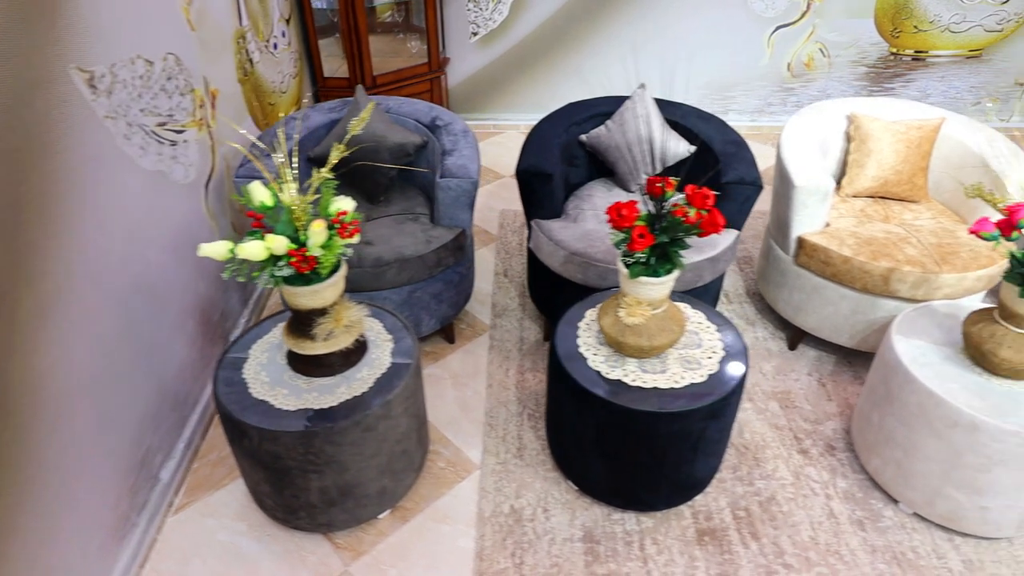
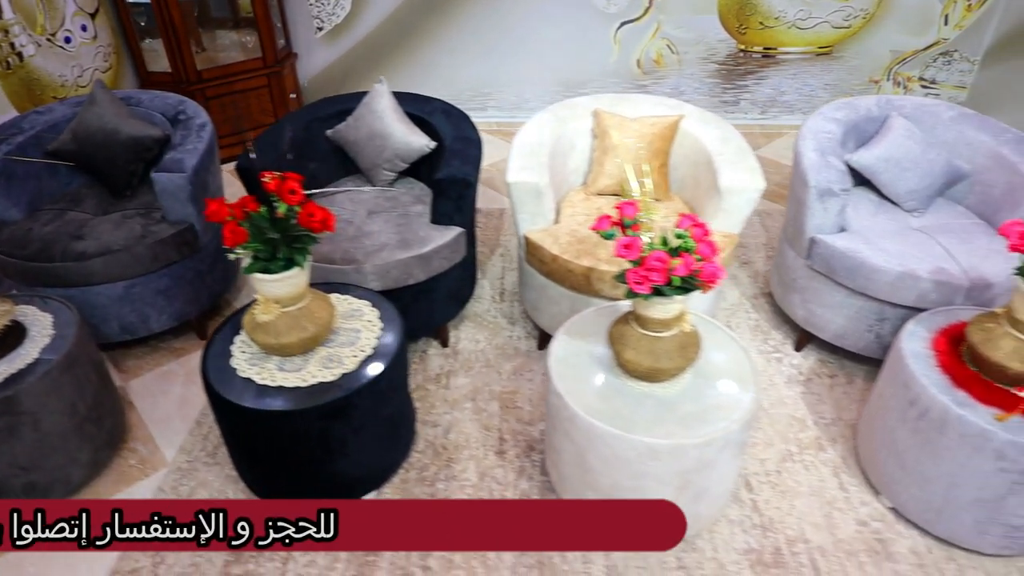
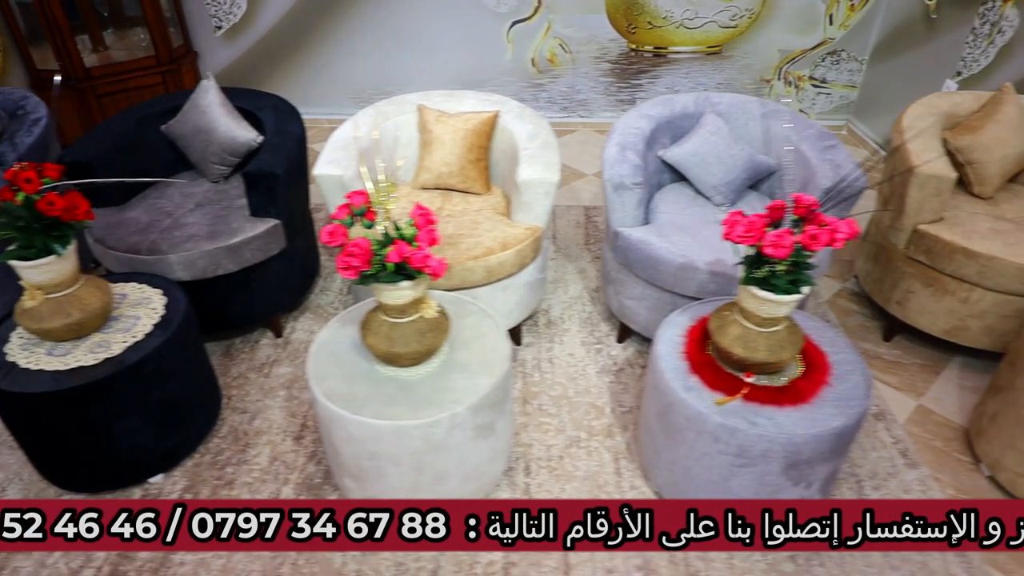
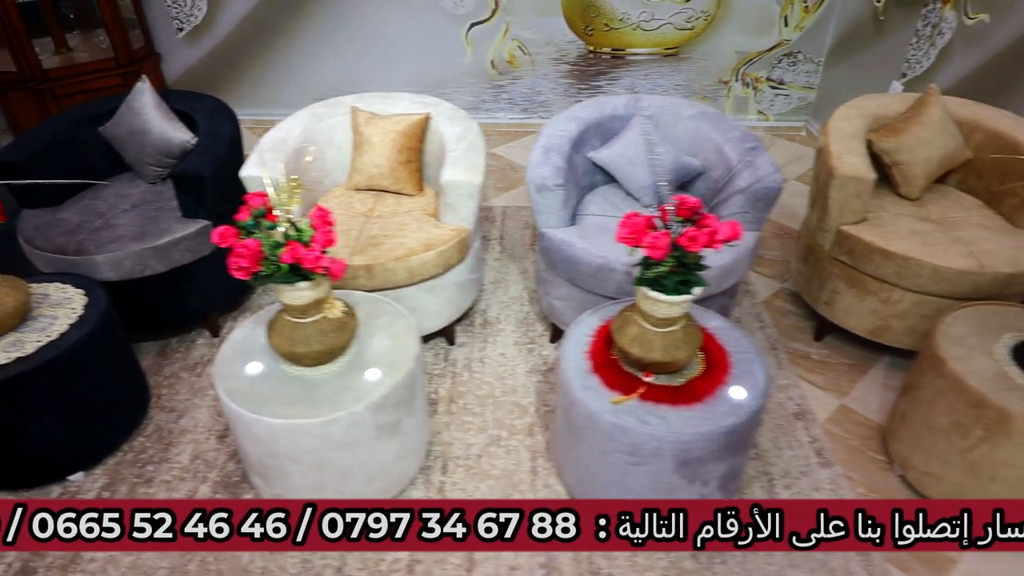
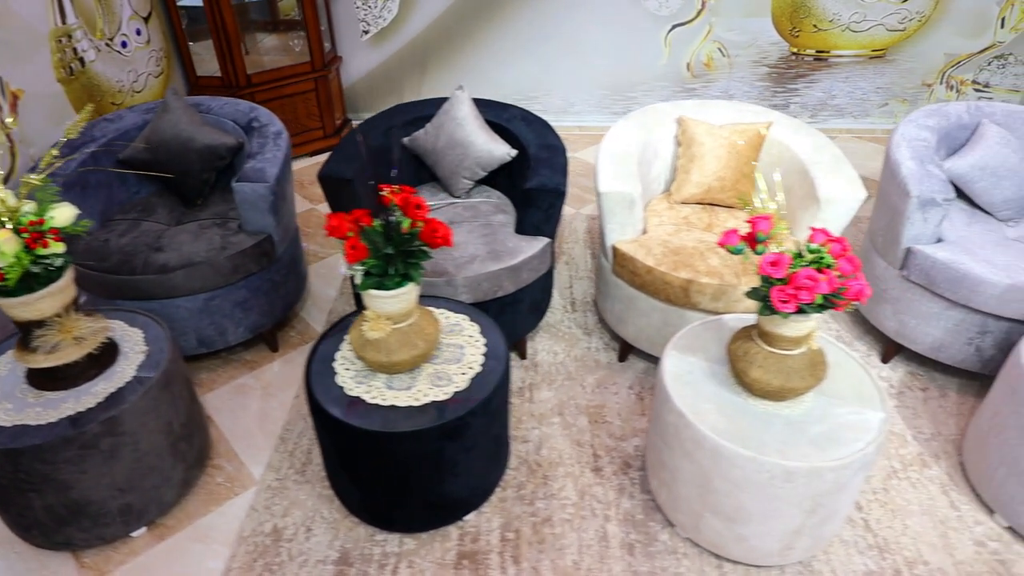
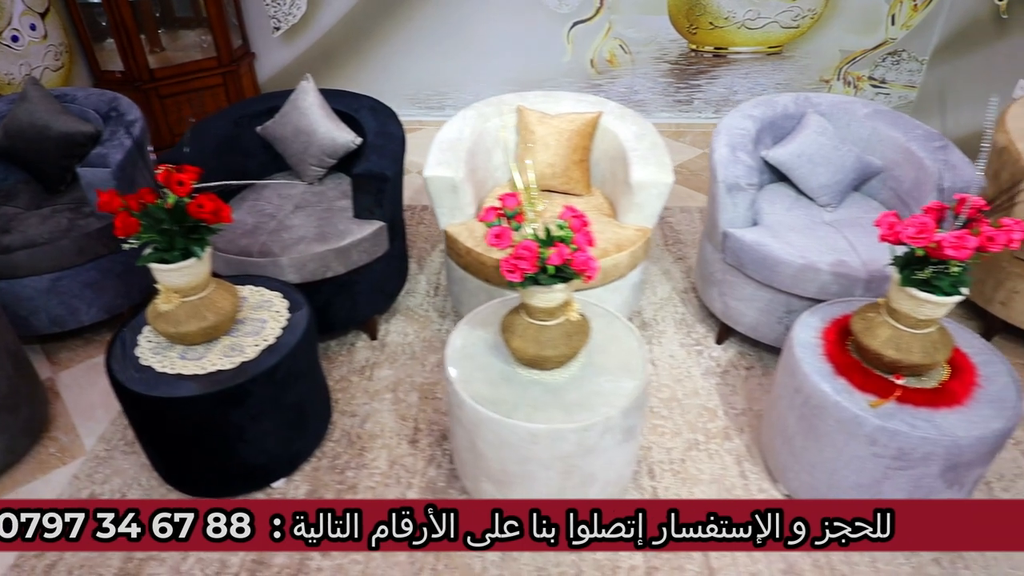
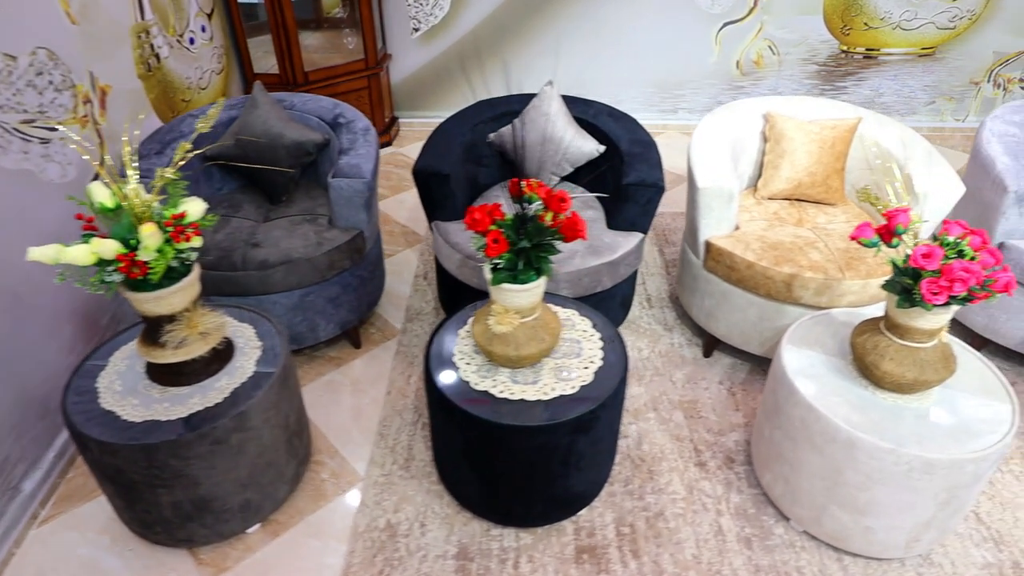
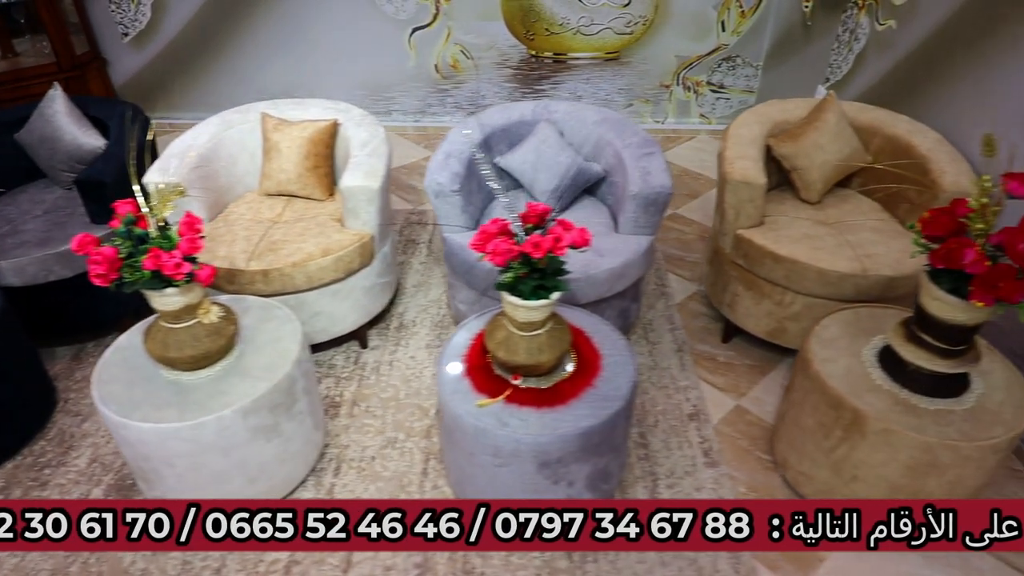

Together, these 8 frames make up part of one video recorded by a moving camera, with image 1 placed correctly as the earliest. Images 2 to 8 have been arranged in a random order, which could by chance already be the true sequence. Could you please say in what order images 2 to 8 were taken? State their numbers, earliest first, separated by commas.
7, 5, 2, 6, 3, 4, 8
